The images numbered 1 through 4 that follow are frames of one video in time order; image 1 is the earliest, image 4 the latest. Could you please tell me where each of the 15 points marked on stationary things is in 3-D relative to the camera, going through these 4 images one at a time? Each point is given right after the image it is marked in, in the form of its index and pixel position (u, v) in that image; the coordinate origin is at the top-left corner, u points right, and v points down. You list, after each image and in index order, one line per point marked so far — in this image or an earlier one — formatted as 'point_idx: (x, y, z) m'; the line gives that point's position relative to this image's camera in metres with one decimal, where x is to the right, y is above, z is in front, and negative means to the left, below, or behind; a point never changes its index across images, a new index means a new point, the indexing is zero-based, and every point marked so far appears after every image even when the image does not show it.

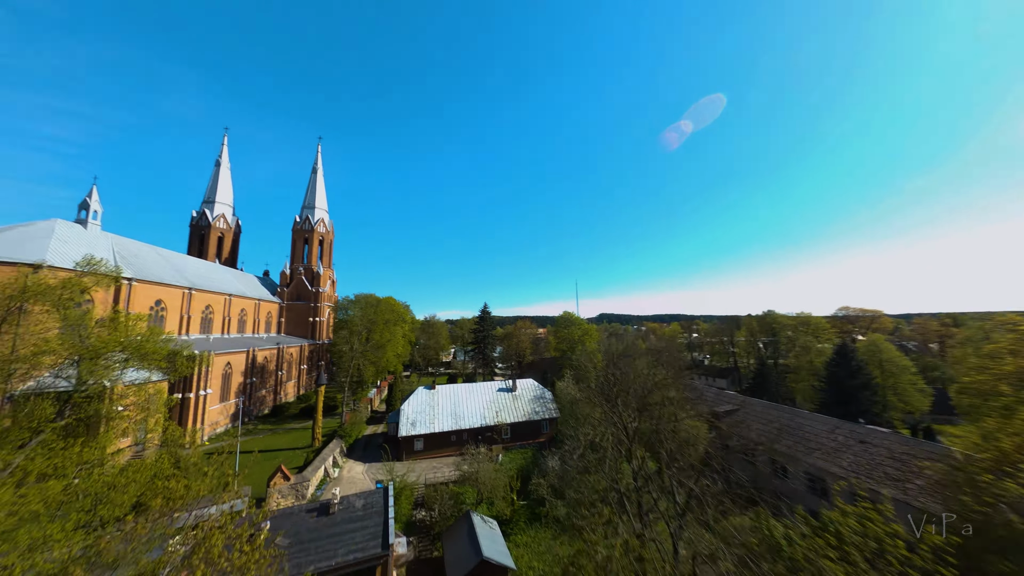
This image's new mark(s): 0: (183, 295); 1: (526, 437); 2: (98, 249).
0: (-22.1, -0.5, +20.0) m
1: (+0.8, -8.4, +16.8) m
2: (-22.6, +2.2, +16.2) m
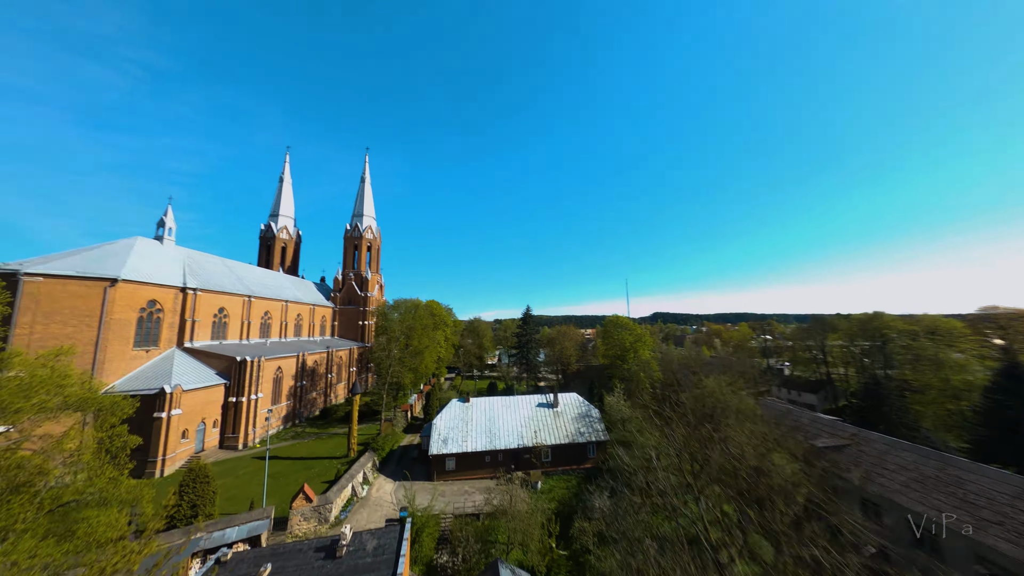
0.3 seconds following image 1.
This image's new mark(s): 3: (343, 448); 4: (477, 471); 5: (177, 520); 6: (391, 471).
0: (-19.4, -1.1, +21.5) m
1: (+2.8, -8.6, +14.7) m
2: (-20.5, +1.5, +17.8) m
3: (-9.3, -8.8, +16.3) m
4: (-1.7, -8.7, +14.0) m
5: (-10.2, -7.0, +9.0) m
6: (-5.9, -8.9, +14.3) m
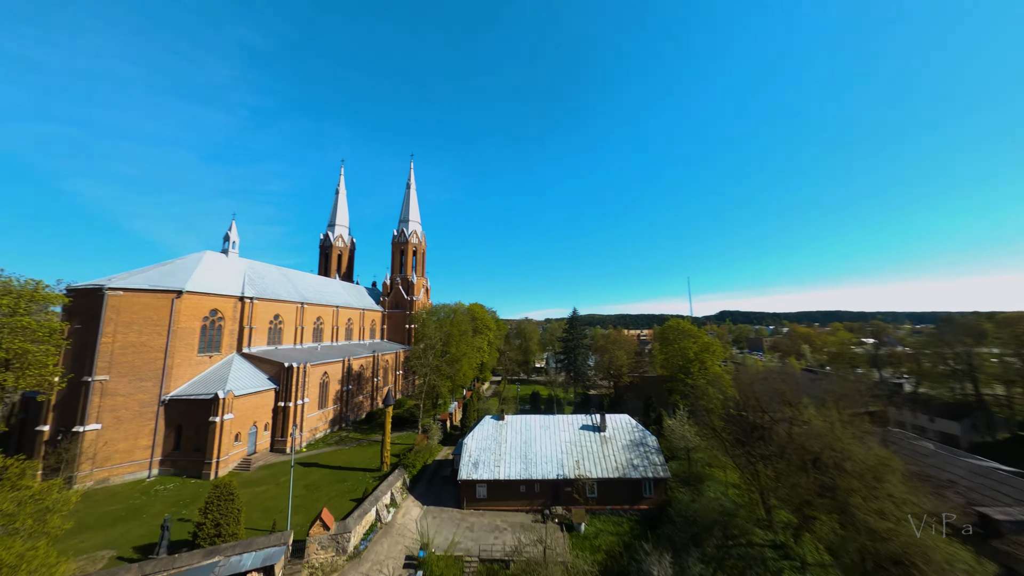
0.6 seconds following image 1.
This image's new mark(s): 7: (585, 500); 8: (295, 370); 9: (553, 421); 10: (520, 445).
0: (-16.5, -1.6, +22.7) m
1: (+4.5, -8.8, +12.4) m
2: (-18.2, +0.9, +19.3) m
3: (-7.2, -9.2, +15.9) m
4: (-0.1, -8.9, +12.4) m
5: (-9.3, -7.5, +8.9) m
6: (-4.1, -9.2, +13.4) m
7: (+3.1, -8.8, +12.3) m
8: (-13.0, -4.9, +17.8) m
9: (+2.0, -6.5, +14.6) m
10: (+0.4, -7.2, +13.5) m
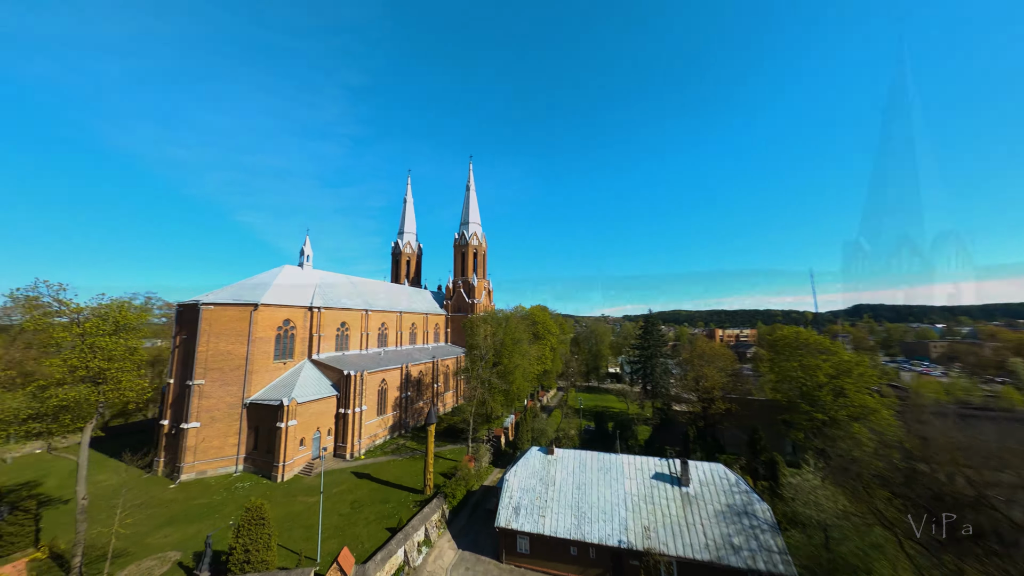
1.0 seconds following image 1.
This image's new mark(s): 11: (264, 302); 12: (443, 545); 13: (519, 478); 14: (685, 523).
0: (-12.1, -2.3, +23.9) m
1: (+6.0, -9.0, +8.9) m
2: (-14.7, +0.2, +21.0) m
3: (-4.5, -9.7, +15.1) m
4: (+1.6, -9.3, +10.0) m
5: (-8.3, -8.2, +8.8) m
6: (-2.1, -9.7, +12.0) m
7: (+4.6, -9.1, +9.2) m
8: (-9.8, -5.6, +18.3) m
9: (+4.0, -6.8, +11.6) m
10: (+2.2, -7.5, +11.0) m
11: (-14.6, -0.9, +17.5) m
12: (-2.6, -9.6, +11.1) m
13: (+0.2, -7.4, +11.7) m
14: (+5.6, -7.6, +9.6) m
